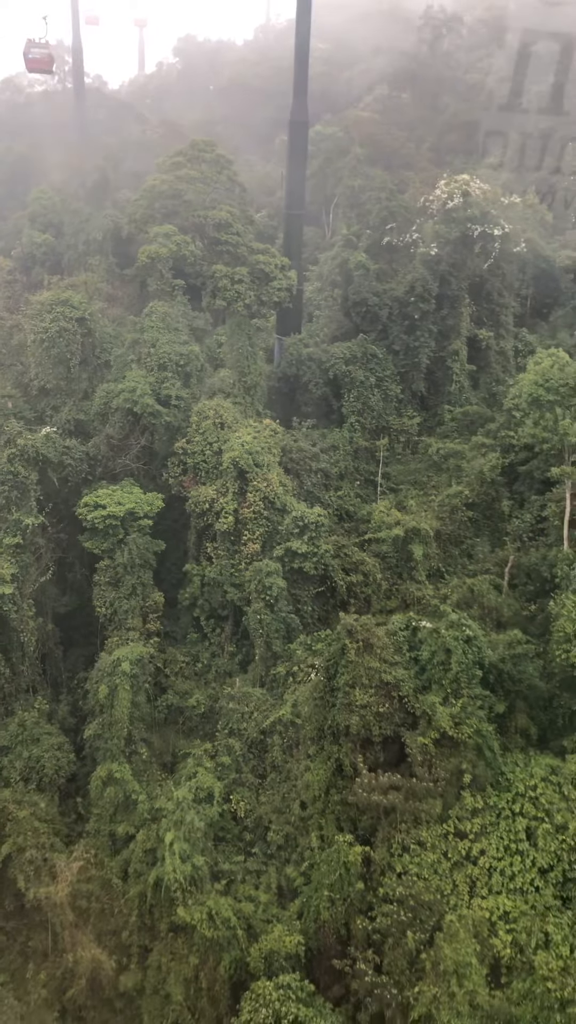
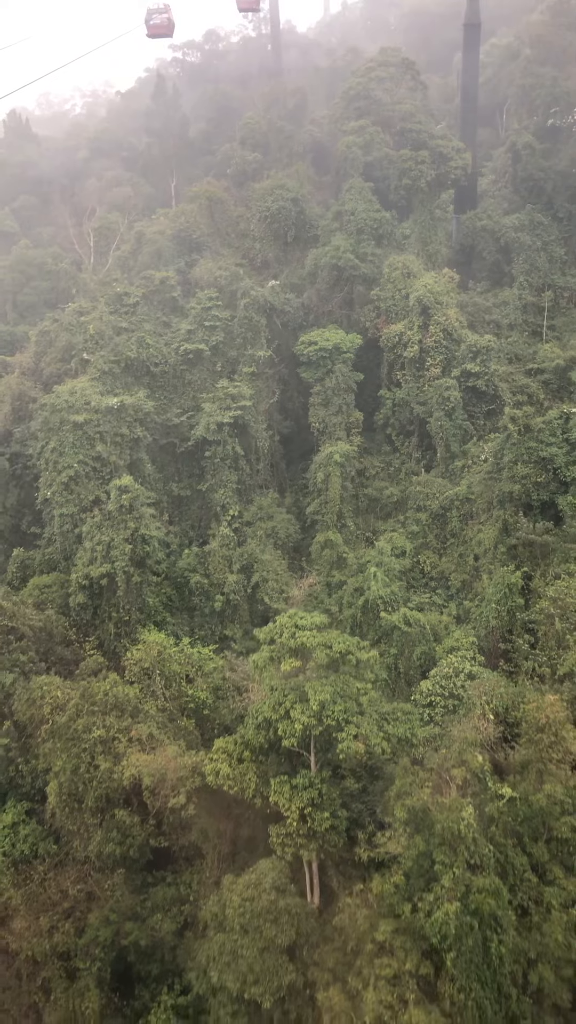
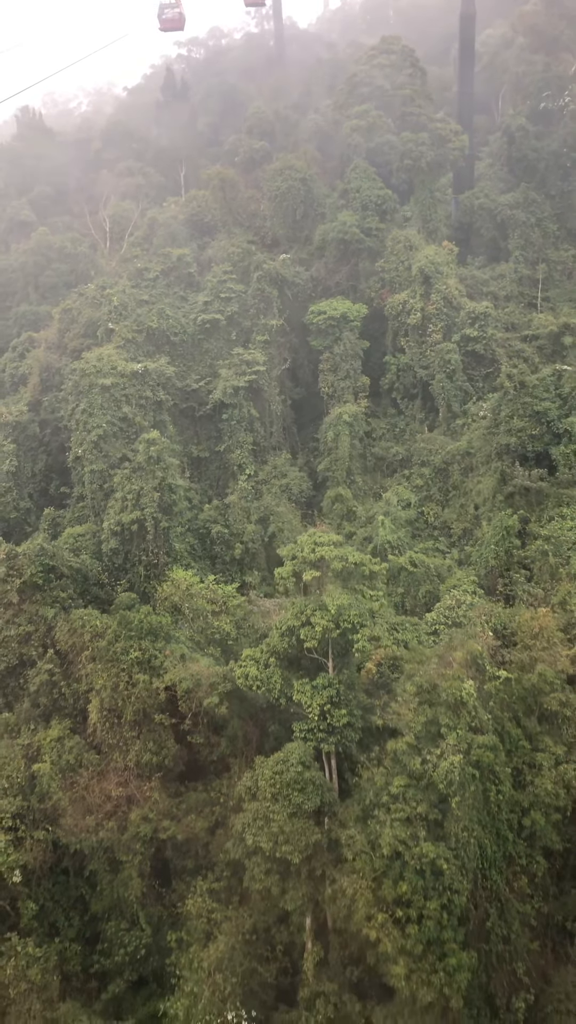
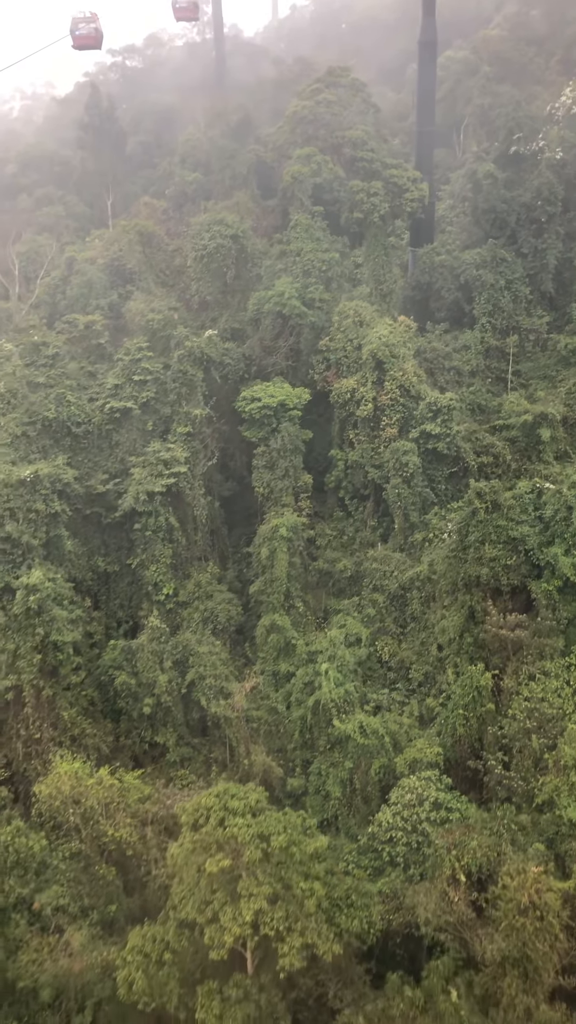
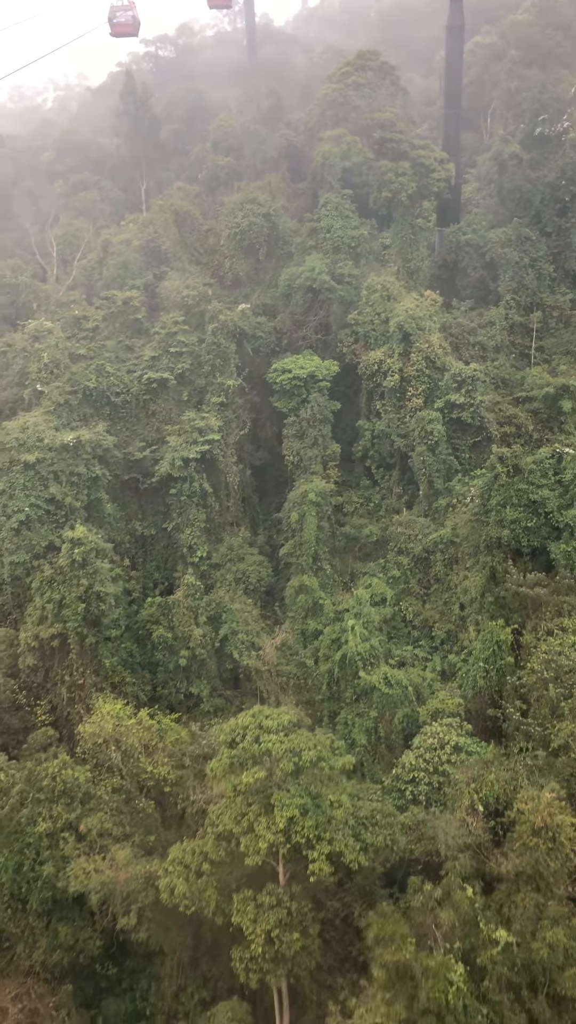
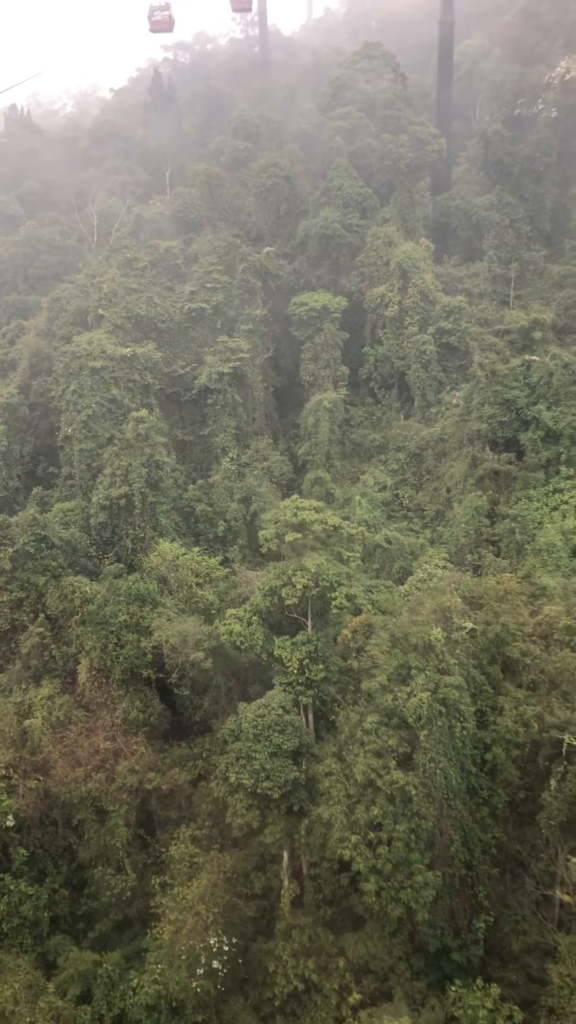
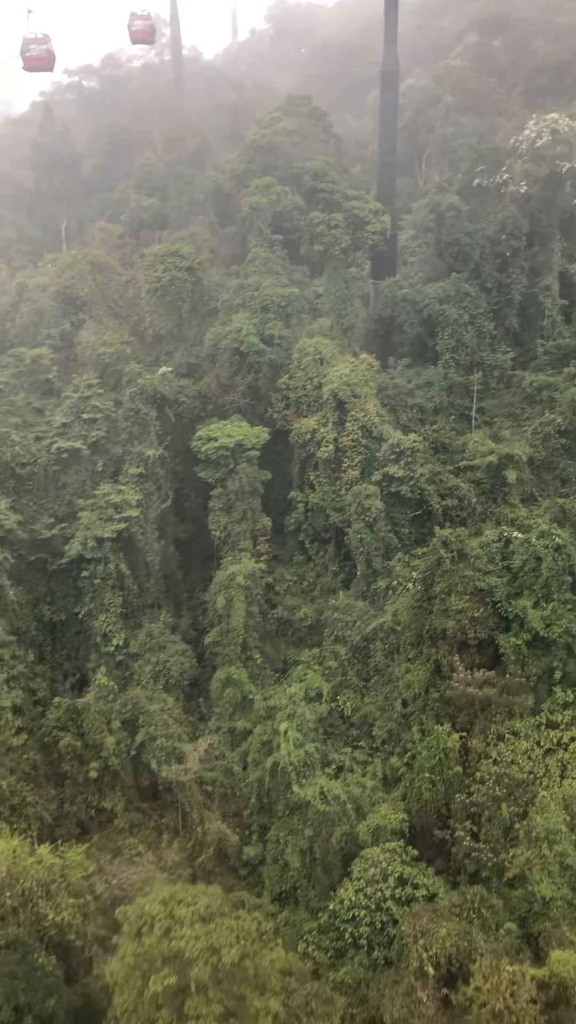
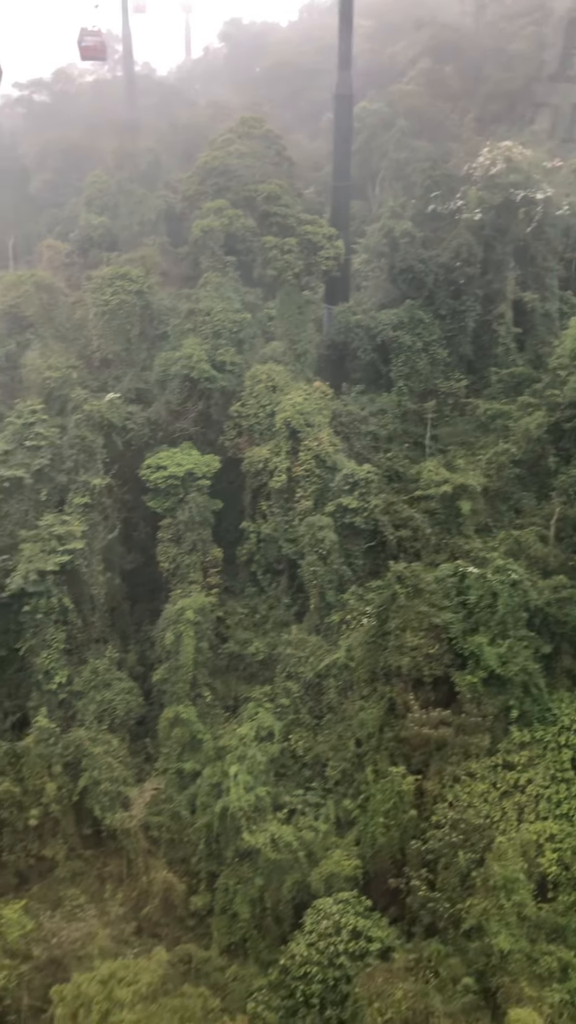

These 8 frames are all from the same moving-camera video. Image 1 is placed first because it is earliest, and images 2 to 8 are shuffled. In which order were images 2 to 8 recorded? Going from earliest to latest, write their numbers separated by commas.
8, 7, 4, 5, 2, 3, 6
